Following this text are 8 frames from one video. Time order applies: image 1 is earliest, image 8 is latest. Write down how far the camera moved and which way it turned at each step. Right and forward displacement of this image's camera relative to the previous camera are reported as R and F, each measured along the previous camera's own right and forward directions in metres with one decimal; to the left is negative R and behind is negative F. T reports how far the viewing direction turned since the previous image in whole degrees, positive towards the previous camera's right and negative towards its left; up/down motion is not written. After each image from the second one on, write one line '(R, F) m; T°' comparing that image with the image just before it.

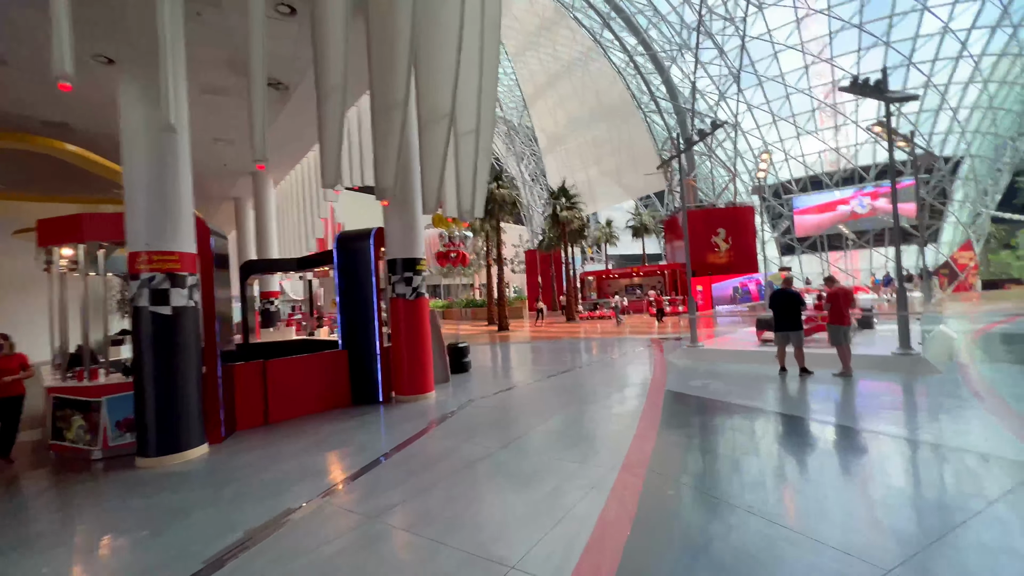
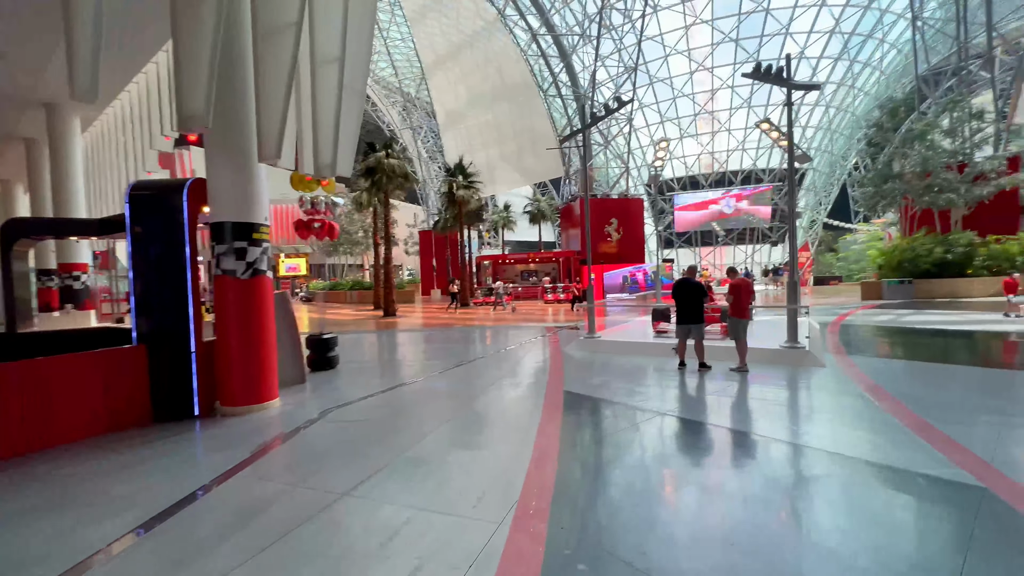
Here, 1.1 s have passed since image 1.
(+0.3, +1.3) m; +13°
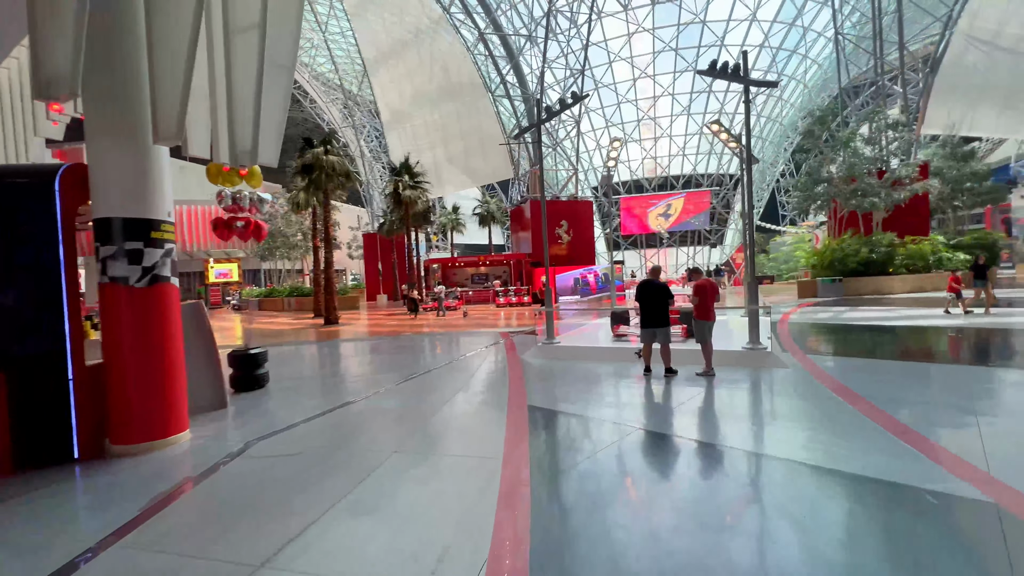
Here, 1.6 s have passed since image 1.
(-0.1, +0.6) m; +6°
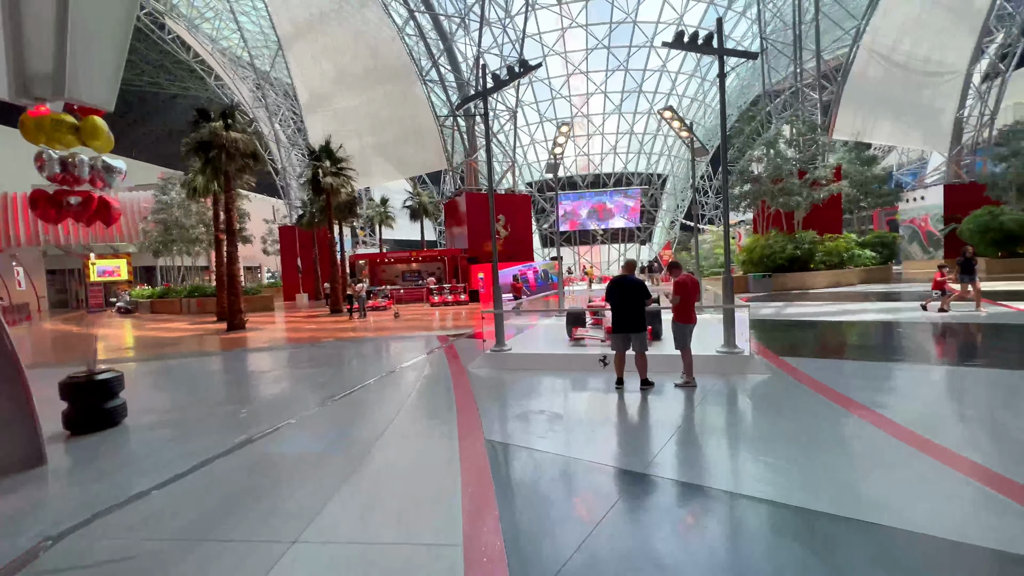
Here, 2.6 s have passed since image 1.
(-0.2, +1.3) m; +9°
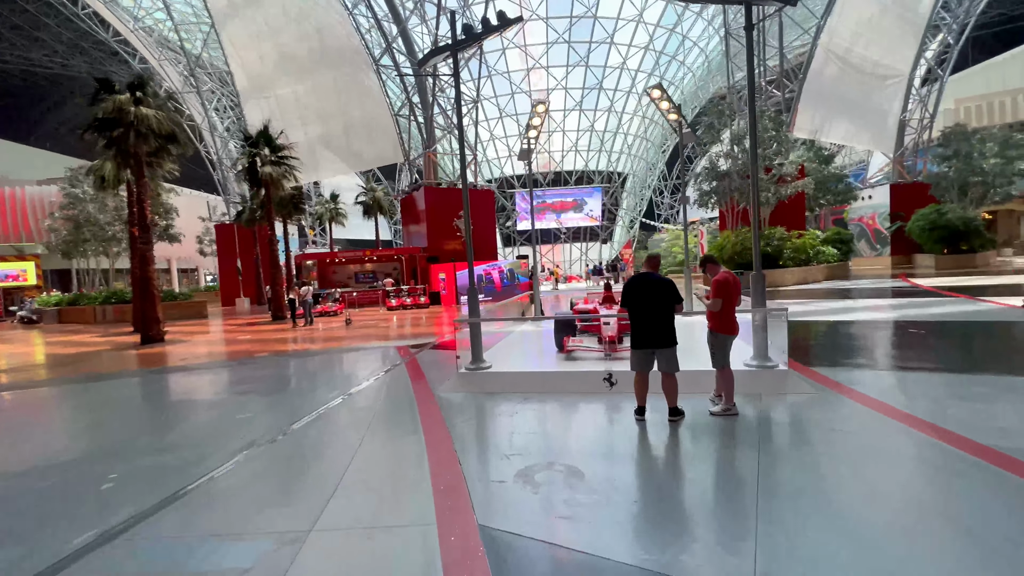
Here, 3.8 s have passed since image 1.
(-0.3, +1.5) m; +5°
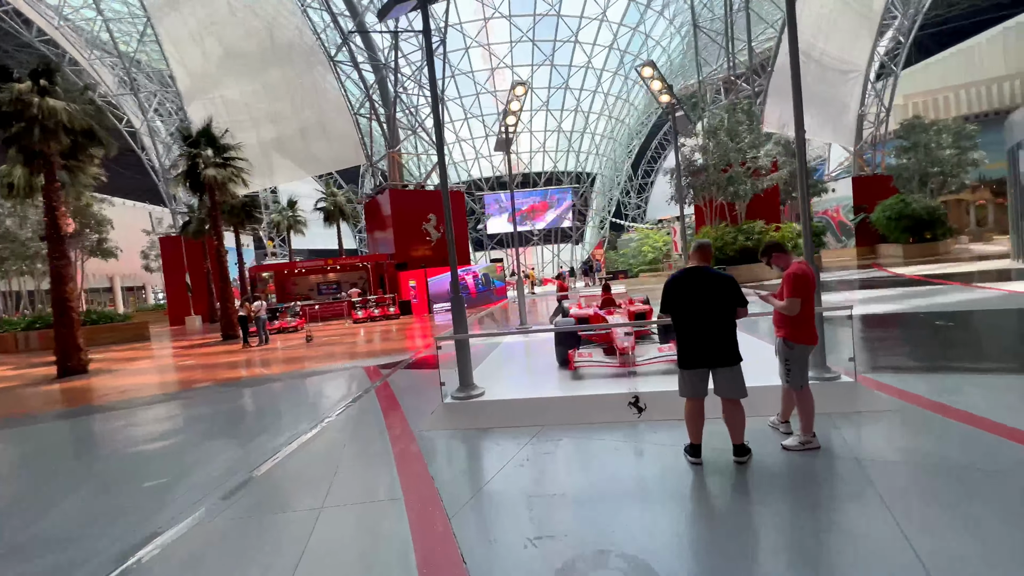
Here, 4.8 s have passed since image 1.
(-0.3, +1.2) m; +4°
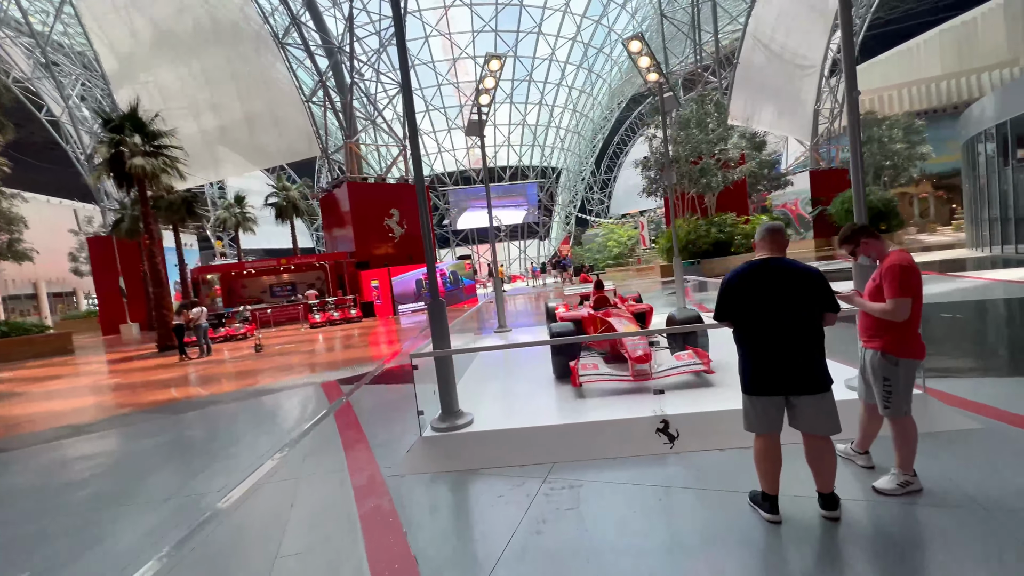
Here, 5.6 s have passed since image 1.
(-0.3, +1.0) m; +5°
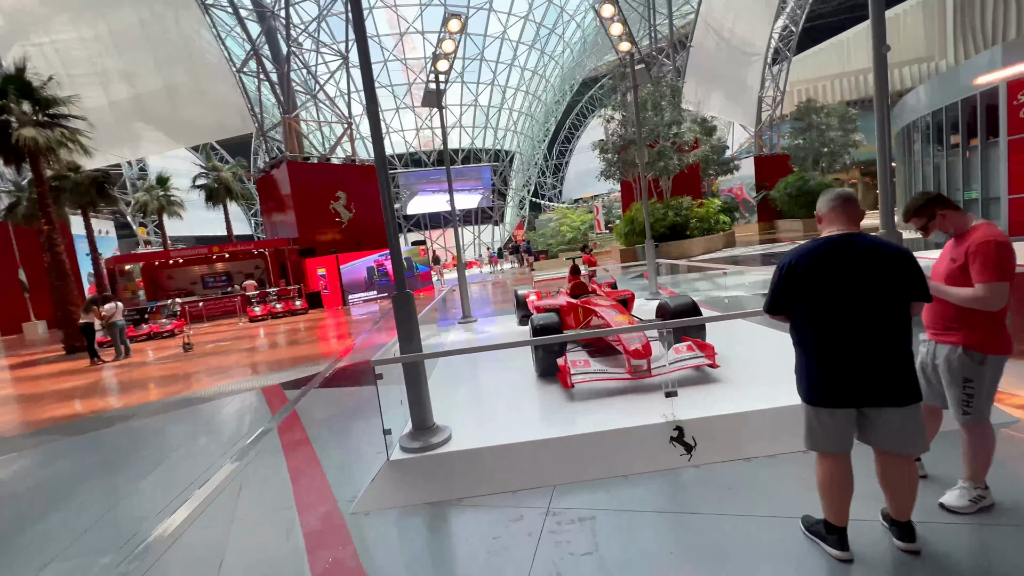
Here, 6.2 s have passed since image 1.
(-0.2, +0.7) m; +6°
